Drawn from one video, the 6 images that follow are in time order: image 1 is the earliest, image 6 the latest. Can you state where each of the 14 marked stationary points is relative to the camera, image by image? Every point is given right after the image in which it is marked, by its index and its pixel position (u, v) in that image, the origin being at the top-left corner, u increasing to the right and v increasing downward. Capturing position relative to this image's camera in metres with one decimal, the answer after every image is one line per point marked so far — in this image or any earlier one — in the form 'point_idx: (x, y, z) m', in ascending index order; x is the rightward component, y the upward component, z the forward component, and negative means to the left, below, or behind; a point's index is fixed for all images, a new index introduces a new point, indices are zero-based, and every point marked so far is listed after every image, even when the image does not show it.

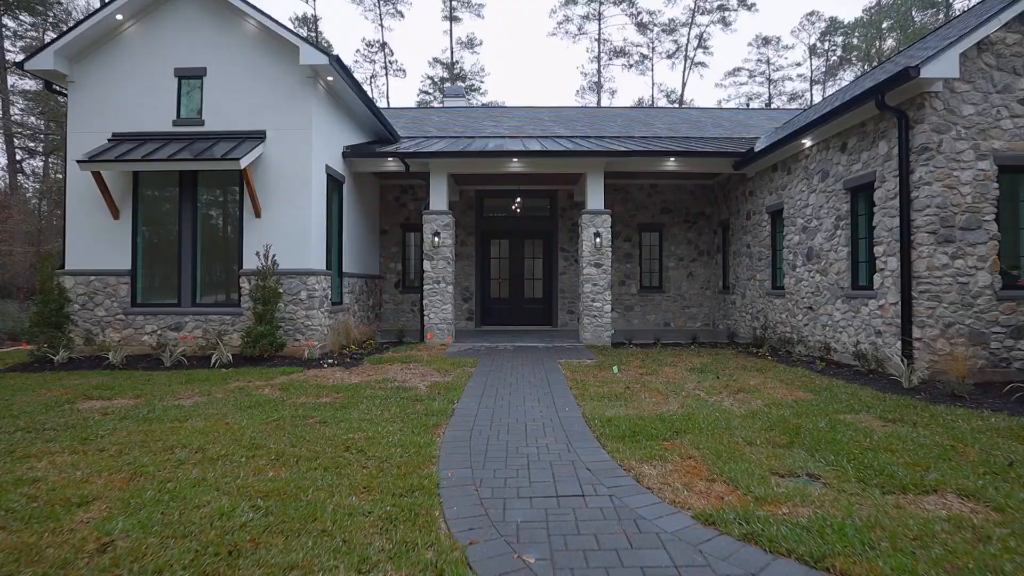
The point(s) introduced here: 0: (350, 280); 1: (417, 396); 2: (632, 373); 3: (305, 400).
0: (-3.0, +0.2, +9.9) m
1: (-0.9, -1.1, +5.3) m
2: (+1.4, -1.0, +6.5) m
3: (-2.0, -1.1, +5.1) m
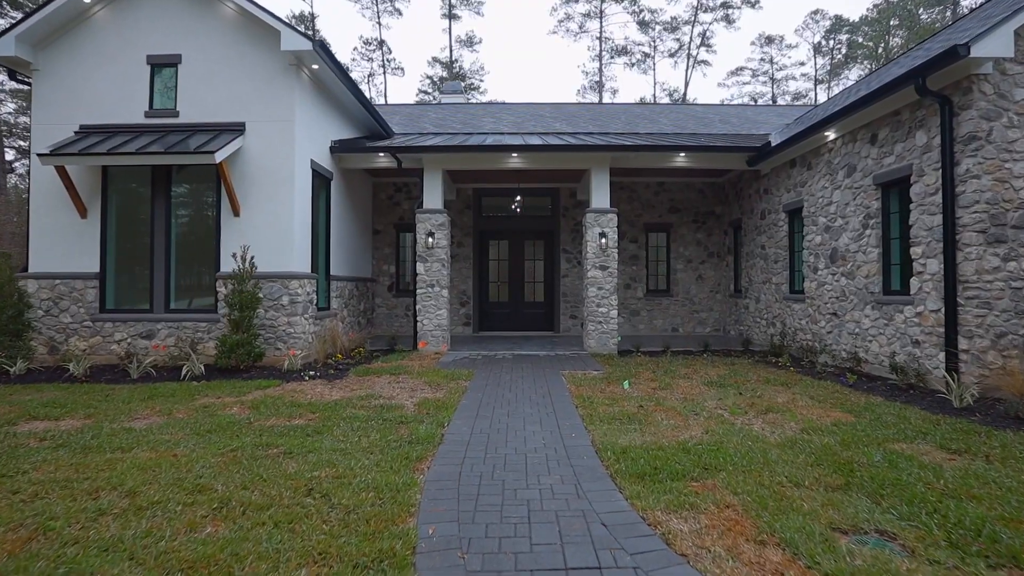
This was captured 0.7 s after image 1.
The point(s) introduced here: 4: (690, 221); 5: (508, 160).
0: (-3.0, +0.1, +9.3) m
1: (-0.9, -1.1, +4.6) m
2: (+1.4, -1.1, +5.8) m
3: (-2.0, -1.1, +4.5) m
4: (+3.8, +1.4, +11.5) m
5: (-0.1, +2.2, +9.1) m
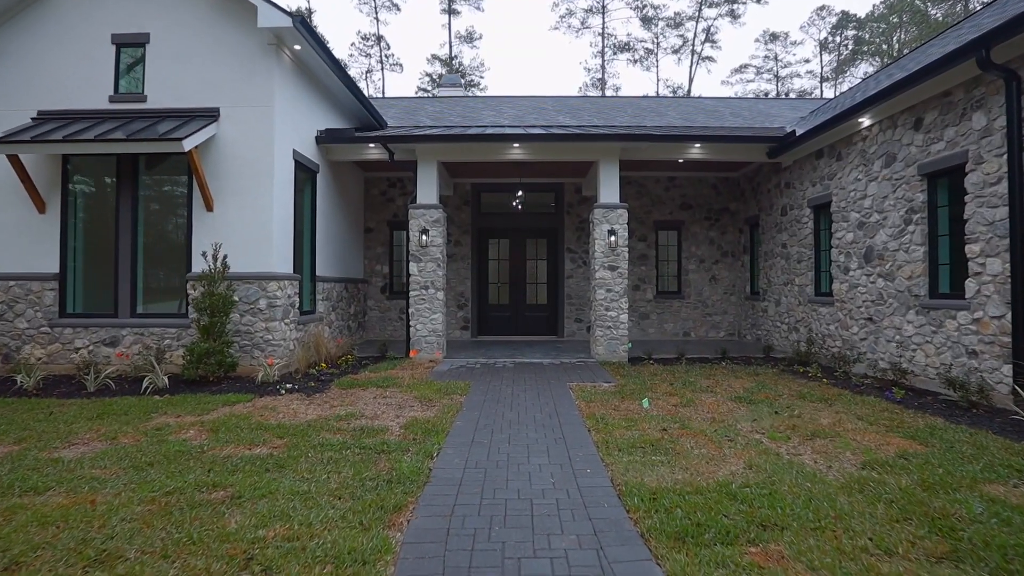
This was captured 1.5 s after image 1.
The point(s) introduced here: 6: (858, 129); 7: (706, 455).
0: (-3.0, +0.1, +8.6) m
1: (-0.9, -1.1, +3.9) m
2: (+1.4, -1.1, +5.1) m
3: (-2.0, -1.2, +3.8) m
4: (+3.8, +1.4, +10.8) m
5: (-0.1, +2.1, +8.4) m
6: (+4.4, +2.0, +6.9) m
7: (+1.3, -1.1, +3.6) m
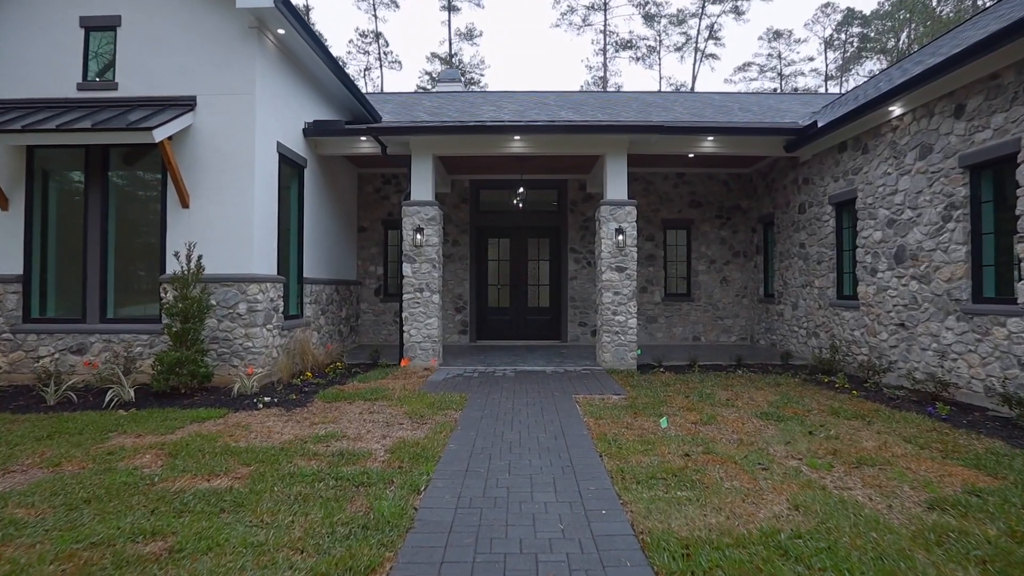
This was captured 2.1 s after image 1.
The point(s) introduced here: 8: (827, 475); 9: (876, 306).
0: (-2.9, 0.0, +8.0) m
1: (-0.9, -1.2, +3.4) m
2: (+1.4, -1.1, +4.6) m
3: (-2.0, -1.2, +3.3) m
4: (+3.8, +1.4, +10.2) m
5: (0.0, +2.1, +7.9) m
6: (+4.5, +2.0, +6.4) m
7: (+1.3, -1.2, +3.1) m
8: (+2.0, -1.2, +3.4) m
9: (+4.5, -0.2, +6.6) m
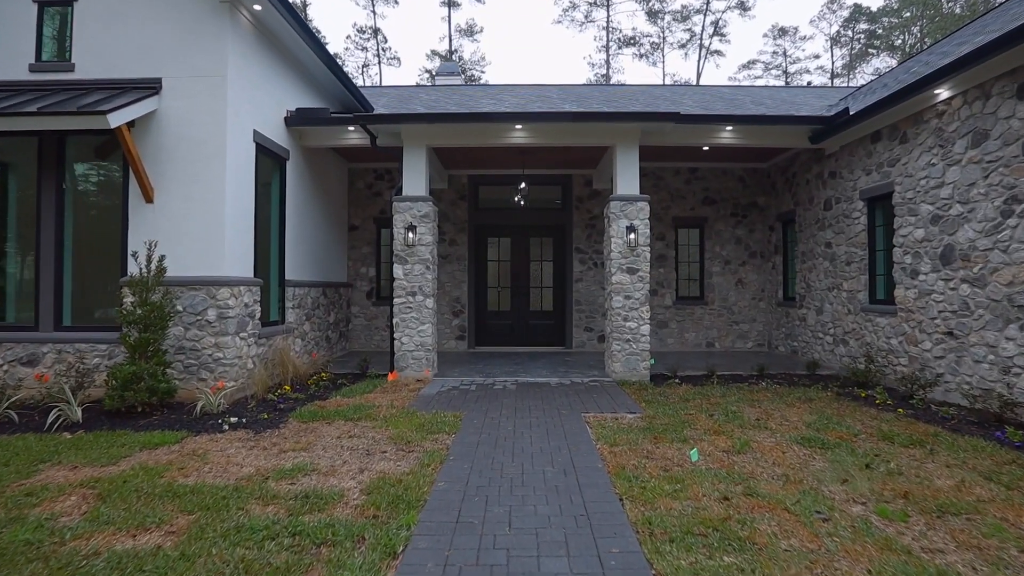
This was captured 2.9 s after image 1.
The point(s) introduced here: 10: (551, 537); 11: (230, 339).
0: (-2.9, 0.0, +7.4) m
1: (-0.9, -1.2, +2.7) m
2: (+1.4, -1.2, +3.9) m
3: (-2.0, -1.2, +2.6) m
4: (+3.8, +1.3, +9.6) m
5: (0.0, +2.0, +7.2) m
6: (+4.5, +2.0, +5.7) m
7: (+1.3, -1.2, +2.4) m
8: (+2.0, -1.2, +2.7) m
9: (+4.5, -0.3, +6.0) m
10: (+0.2, -1.2, +2.6) m
11: (-2.9, -0.5, +5.6) m
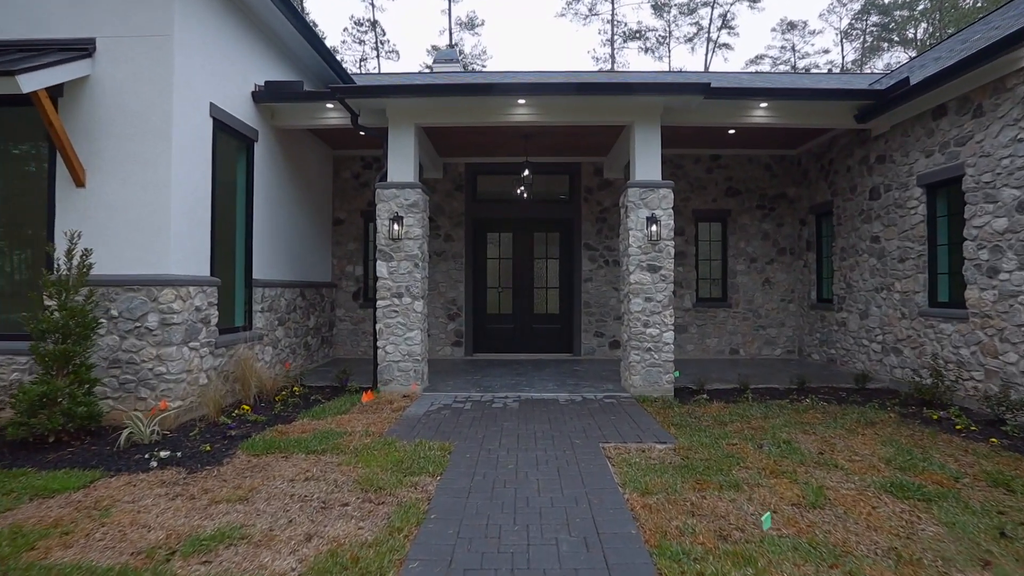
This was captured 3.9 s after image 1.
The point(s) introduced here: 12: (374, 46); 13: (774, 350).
0: (-2.9, 0.0, +6.4) m
1: (-0.9, -1.2, +1.8) m
2: (+1.5, -1.2, +3.0) m
3: (-2.0, -1.2, +1.7) m
4: (+3.9, +1.3, +8.6) m
5: (0.0, +2.0, +6.3) m
6: (+4.5, +2.0, +4.7) m
7: (+1.3, -1.2, +1.5) m
8: (+2.0, -1.2, +1.8) m
9: (+4.5, -0.3, +5.0) m
10: (+0.2, -1.2, +1.7) m
11: (-2.9, -0.5, +4.7) m
12: (-5.2, +9.1, +19.8) m
13: (+4.2, -1.0, +8.6) m
